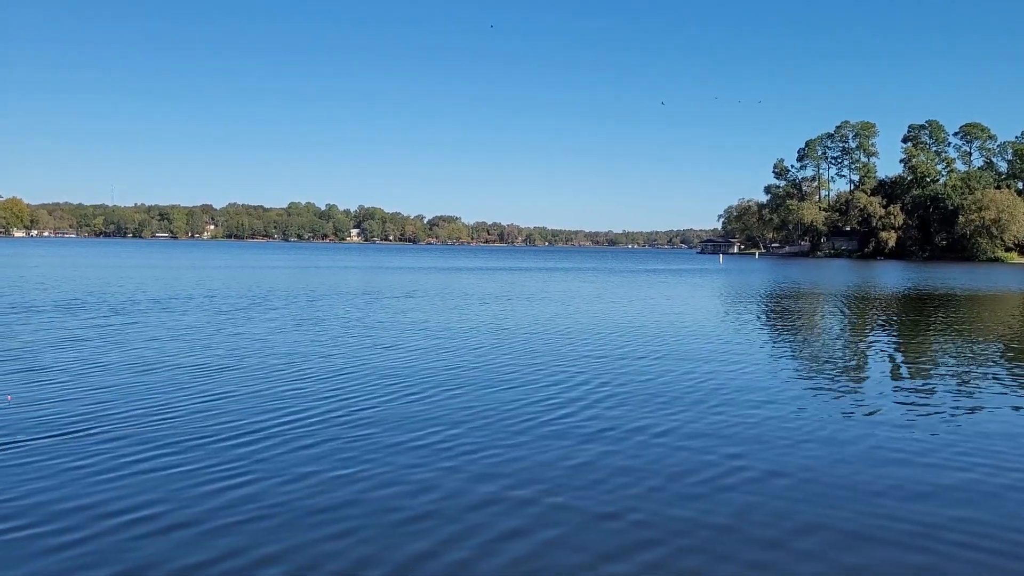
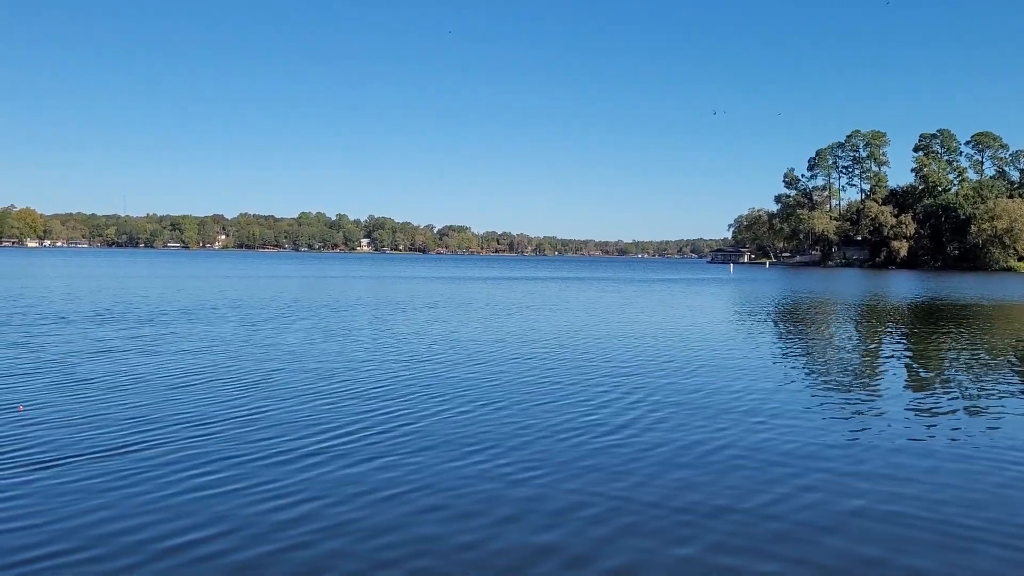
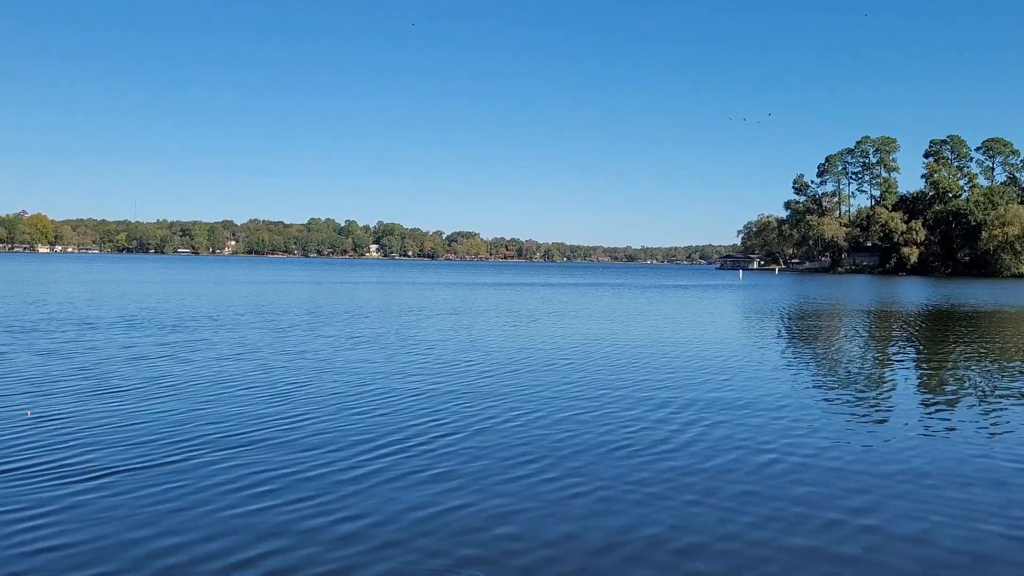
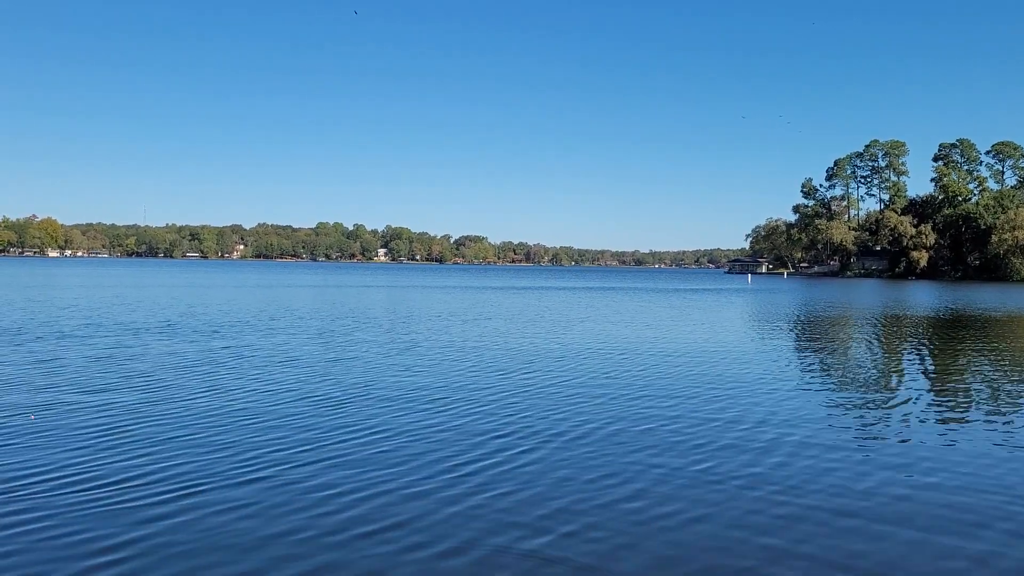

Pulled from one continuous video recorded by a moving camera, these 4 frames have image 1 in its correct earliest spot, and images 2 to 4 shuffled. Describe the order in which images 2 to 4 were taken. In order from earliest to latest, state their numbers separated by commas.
2, 3, 4
